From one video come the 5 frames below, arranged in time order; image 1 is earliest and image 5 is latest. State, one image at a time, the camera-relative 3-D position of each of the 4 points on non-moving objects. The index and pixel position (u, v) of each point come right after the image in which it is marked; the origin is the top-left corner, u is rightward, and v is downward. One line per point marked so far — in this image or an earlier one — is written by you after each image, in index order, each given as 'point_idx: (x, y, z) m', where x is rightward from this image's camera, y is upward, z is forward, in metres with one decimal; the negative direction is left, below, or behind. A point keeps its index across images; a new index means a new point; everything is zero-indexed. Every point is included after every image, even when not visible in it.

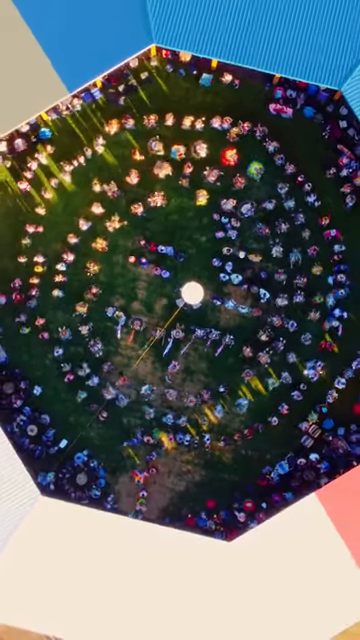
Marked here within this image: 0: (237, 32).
0: (+1.5, +7.3, +15.6) m
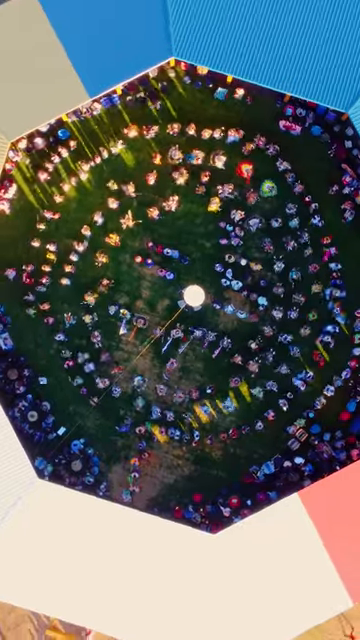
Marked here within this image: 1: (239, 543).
0: (+2.0, +7.2, +16.4) m
1: (+1.6, -6.0, +16.4) m
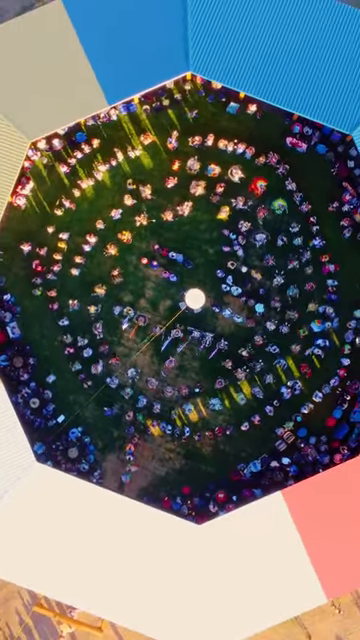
0: (+2.4, +7.0, +17.3) m
1: (+1.2, -6.1, +17.3) m
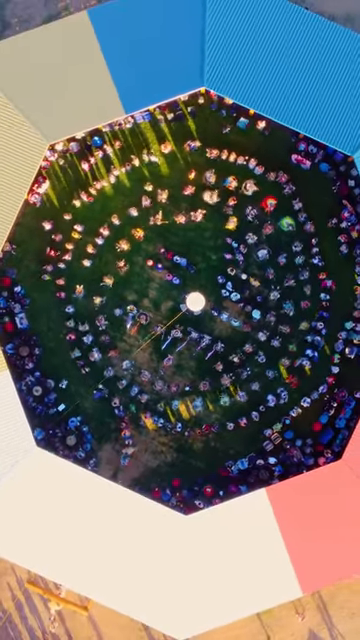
0: (+2.9, +6.8, +18.3) m
1: (+0.8, -6.2, +18.3) m
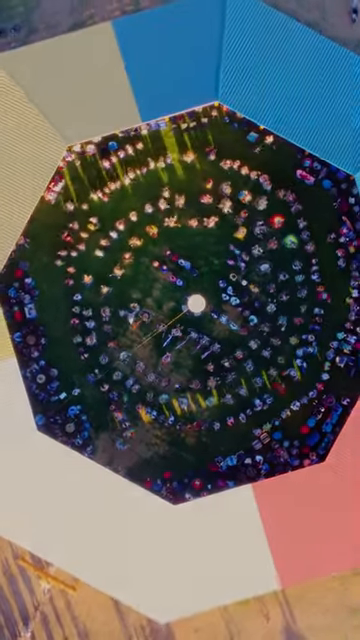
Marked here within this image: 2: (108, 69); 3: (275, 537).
0: (+3.3, +6.7, +19.3) m
1: (+0.5, -6.2, +19.3) m
2: (-2.3, +7.9, +19.4) m
3: (+3.0, -6.9, +19.4) m
